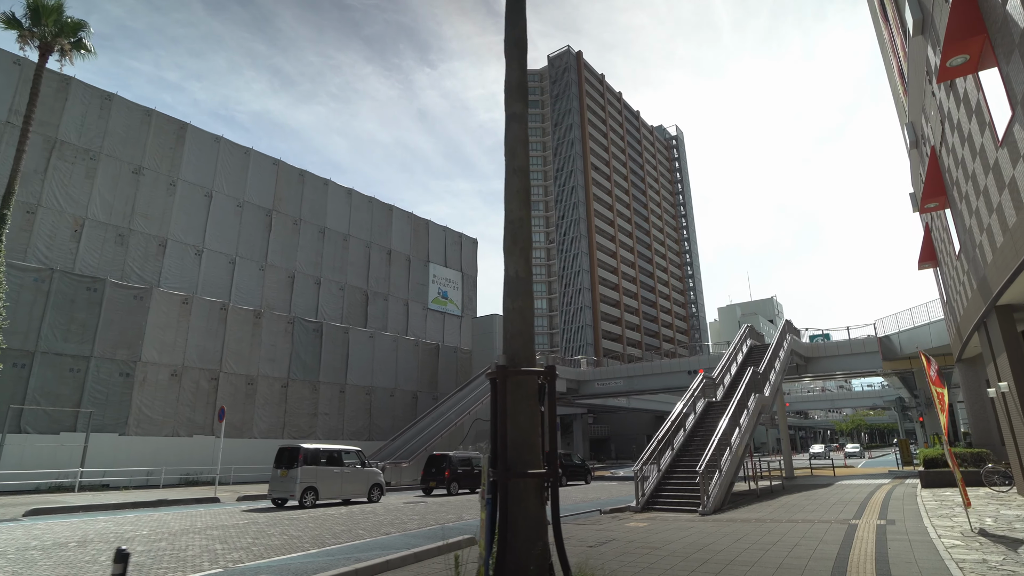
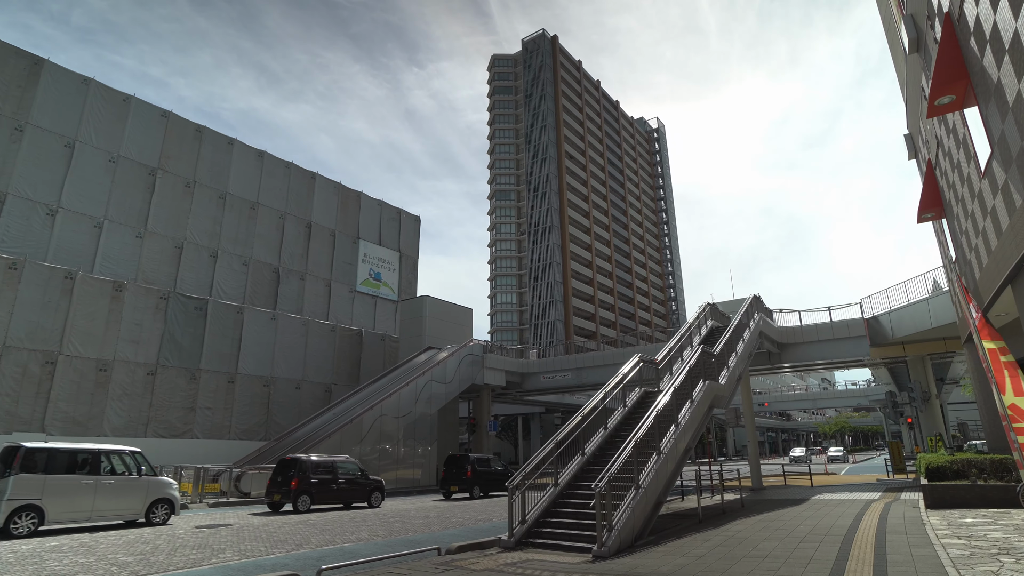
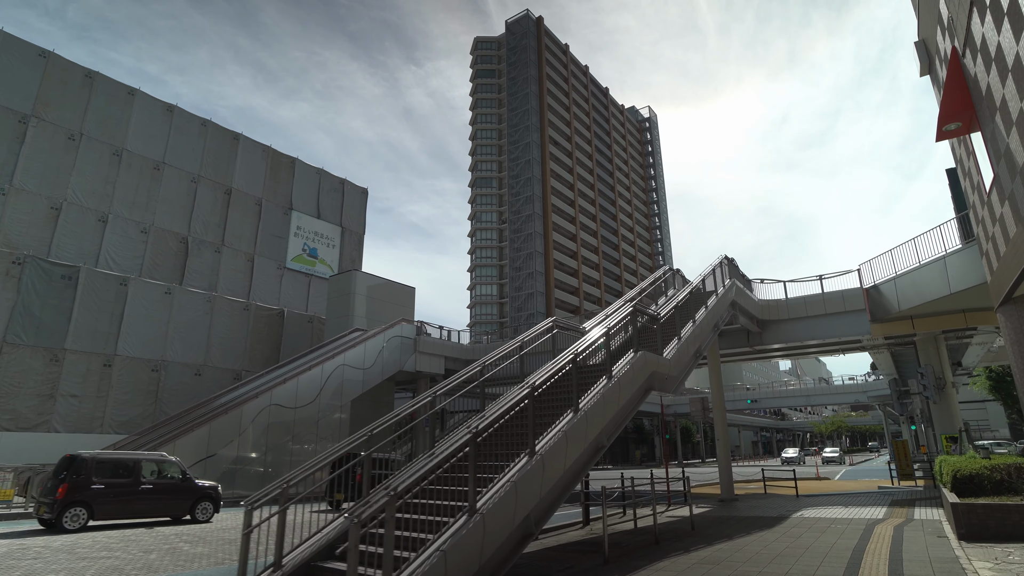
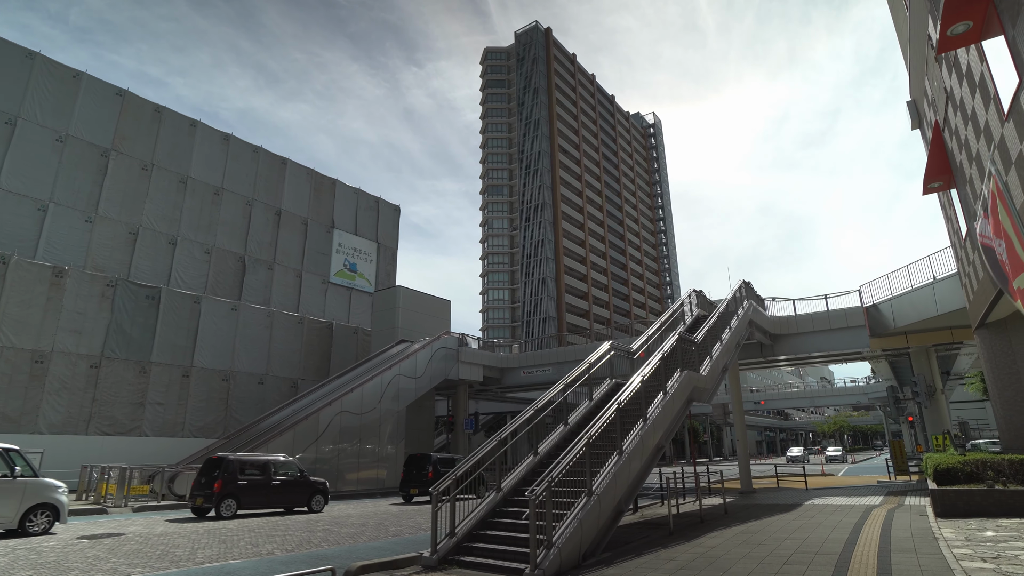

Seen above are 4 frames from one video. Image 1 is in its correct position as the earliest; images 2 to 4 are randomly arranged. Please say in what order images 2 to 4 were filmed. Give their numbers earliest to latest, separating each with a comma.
2, 4, 3
